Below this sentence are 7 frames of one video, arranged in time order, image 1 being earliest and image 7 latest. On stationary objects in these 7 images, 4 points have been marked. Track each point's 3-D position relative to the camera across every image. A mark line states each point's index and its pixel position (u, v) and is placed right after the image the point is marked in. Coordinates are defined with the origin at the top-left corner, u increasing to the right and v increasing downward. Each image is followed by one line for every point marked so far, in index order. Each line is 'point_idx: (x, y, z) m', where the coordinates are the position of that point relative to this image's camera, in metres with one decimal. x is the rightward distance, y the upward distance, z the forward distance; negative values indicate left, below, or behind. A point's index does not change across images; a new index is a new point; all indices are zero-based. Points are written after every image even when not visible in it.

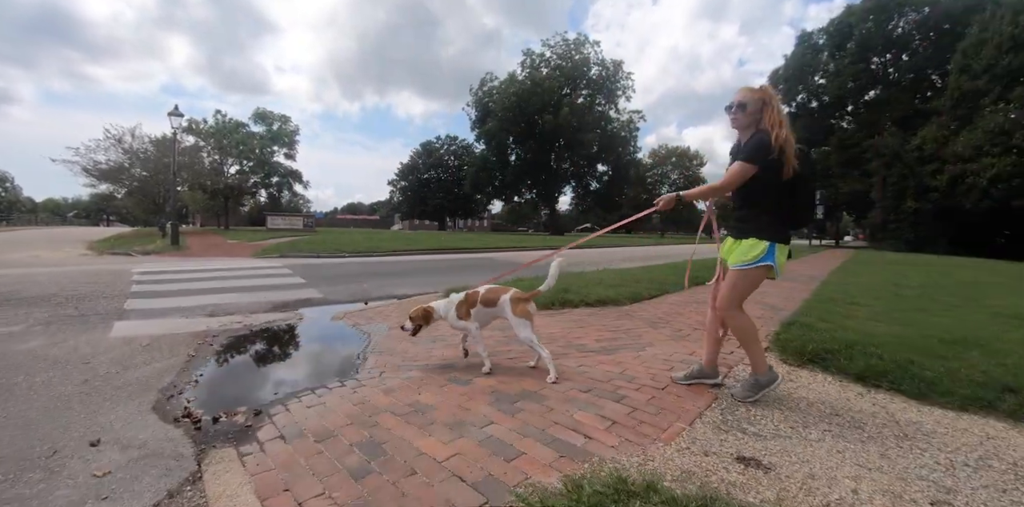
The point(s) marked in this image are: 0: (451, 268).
0: (-2.3, -0.5, +13.4) m
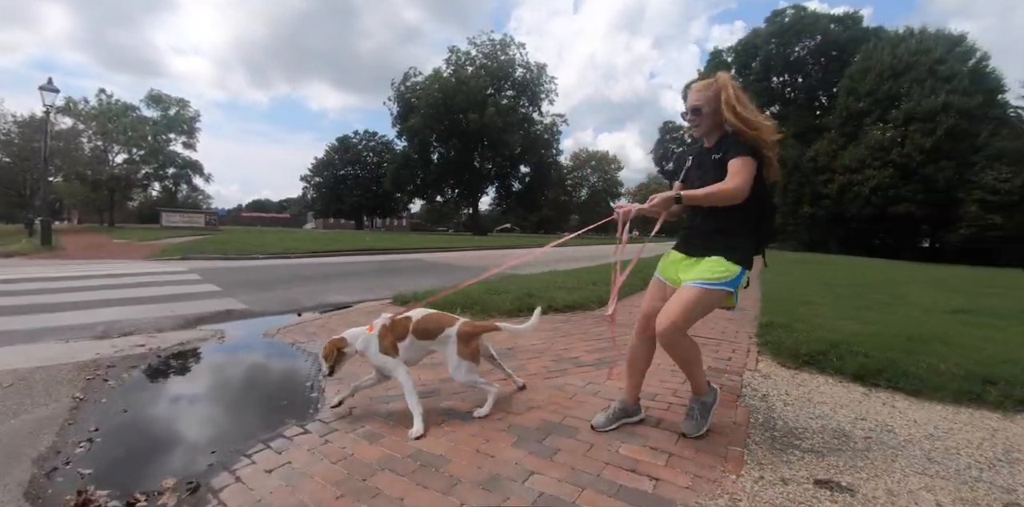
0: (-3.9, -0.5, +12.4) m
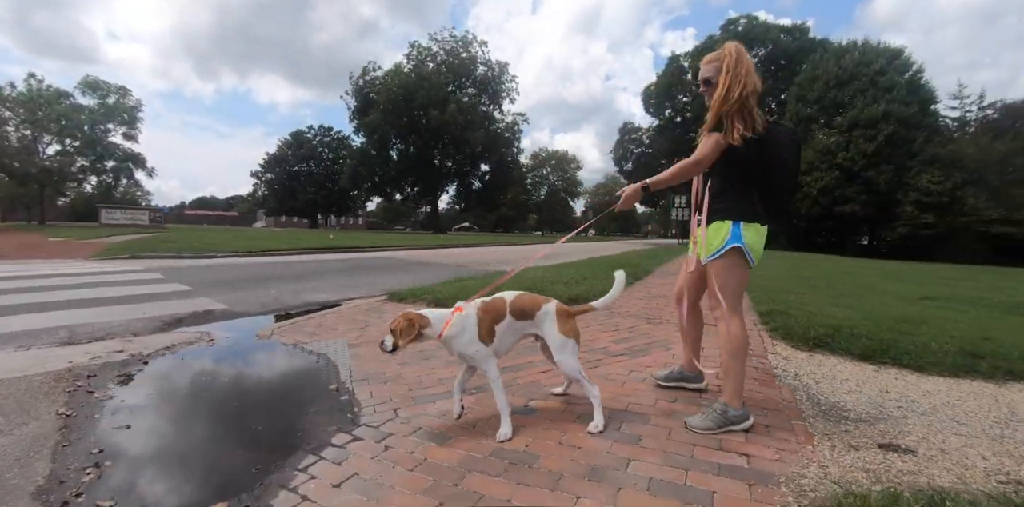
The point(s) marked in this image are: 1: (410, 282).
0: (-4.4, -0.4, +12.0) m
1: (-2.2, -0.7, +9.7) m
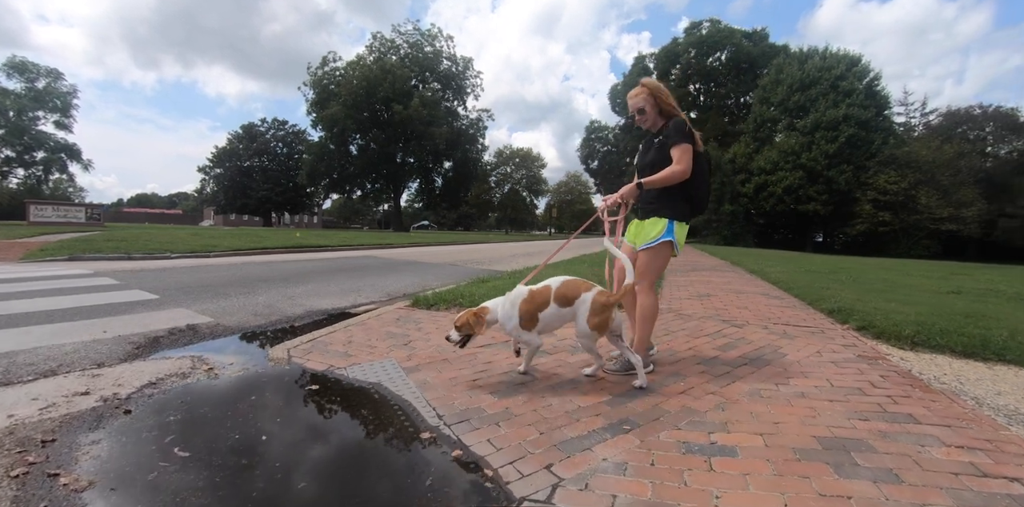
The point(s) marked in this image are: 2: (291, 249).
0: (-4.3, -0.4, +11.2) m
1: (-2.0, -0.6, +9.1) m
2: (-8.7, +0.2, +18.3) m
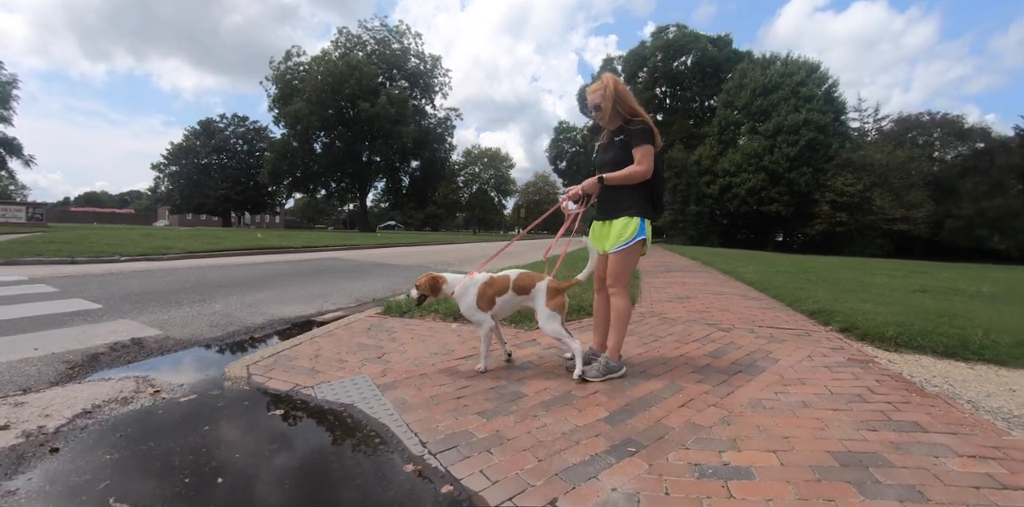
0: (-5.0, -0.5, +10.7) m
1: (-2.5, -0.7, +8.7) m
2: (-9.8, +0.1, +17.5) m
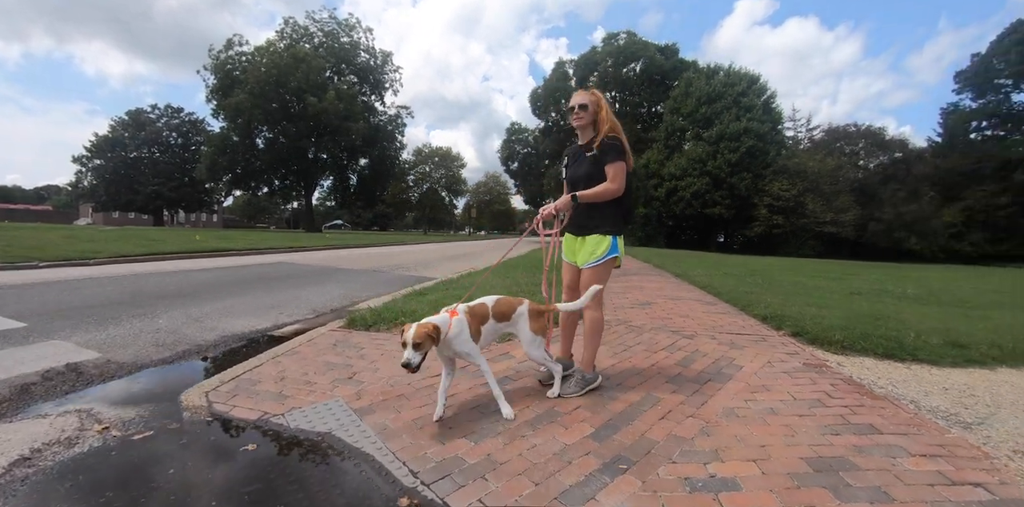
0: (-5.8, -0.6, +10.2) m
1: (-3.2, -0.8, +8.4) m
2: (-11.3, 0.0, +16.4) m
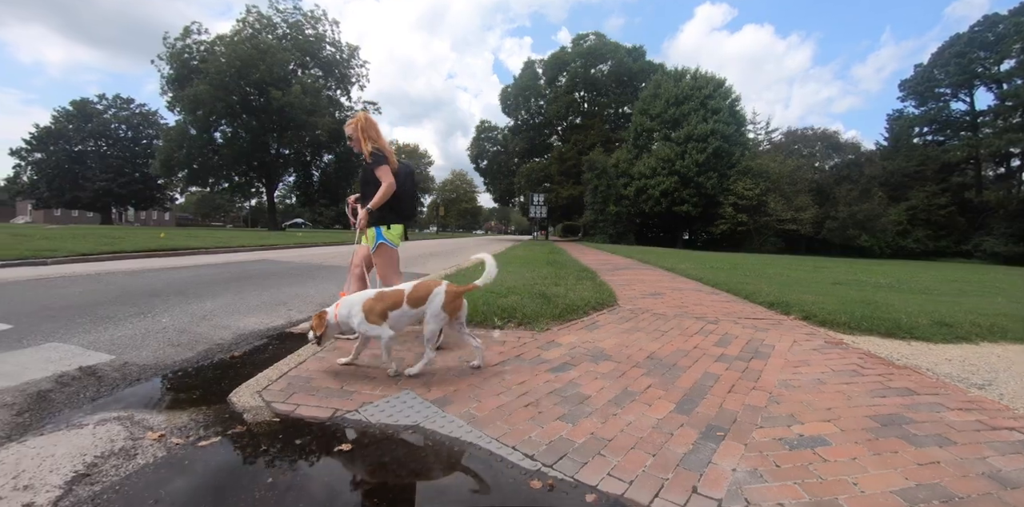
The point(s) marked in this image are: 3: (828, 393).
0: (-5.9, -0.5, +9.9) m
1: (-3.1, -0.7, +8.4) m
2: (-11.8, 0.0, +15.7) m
3: (+1.9, -0.8, +2.8) m
